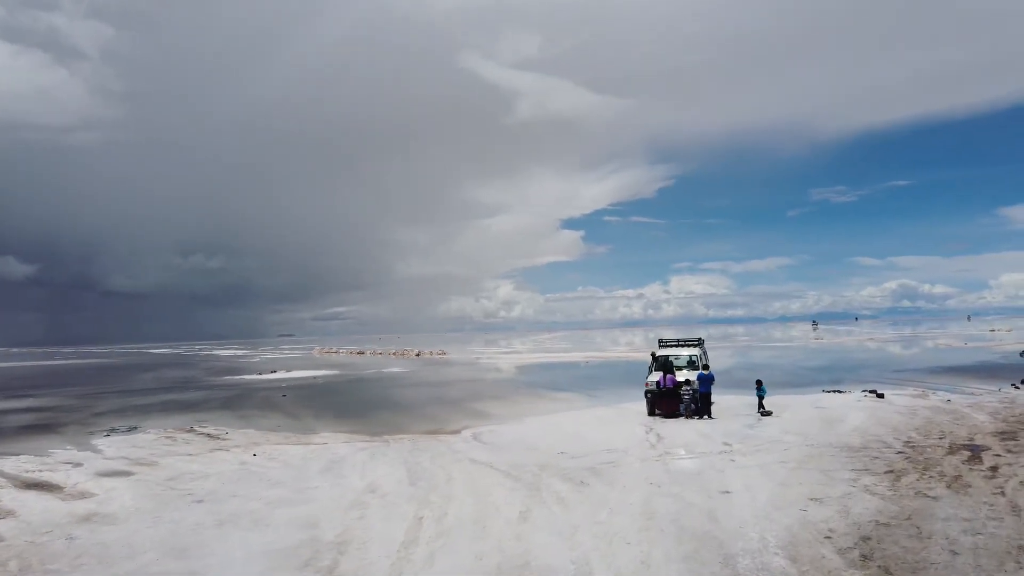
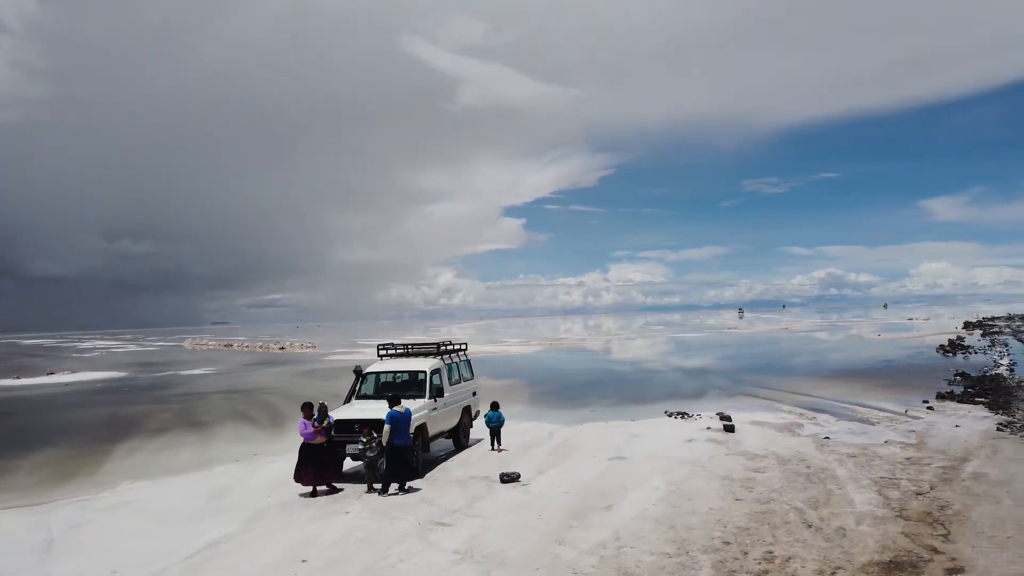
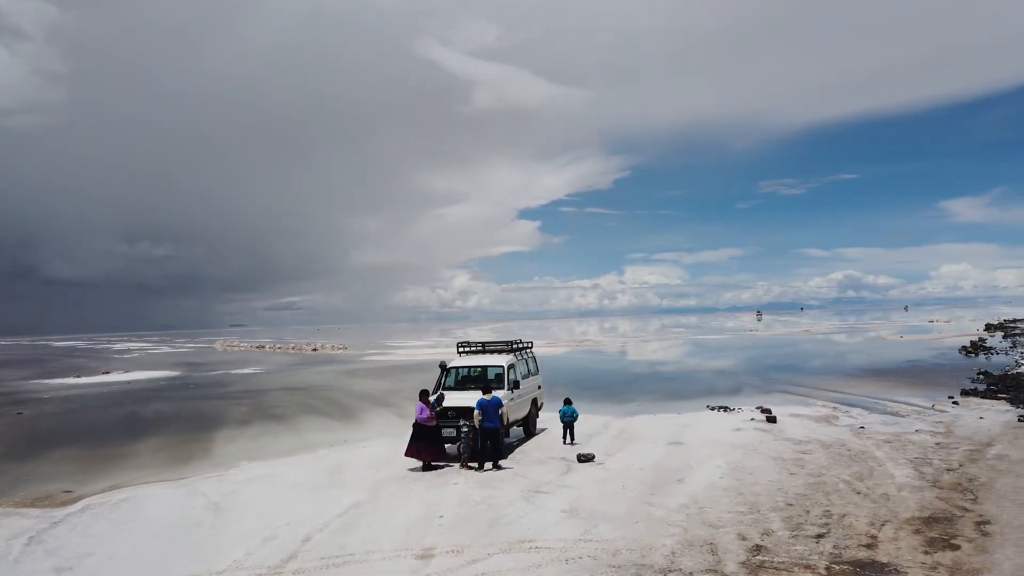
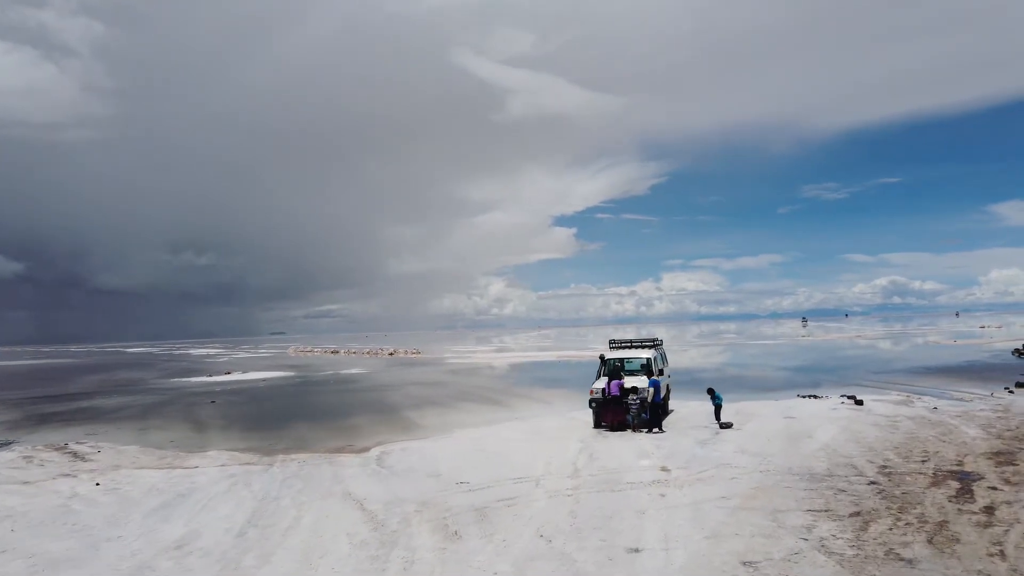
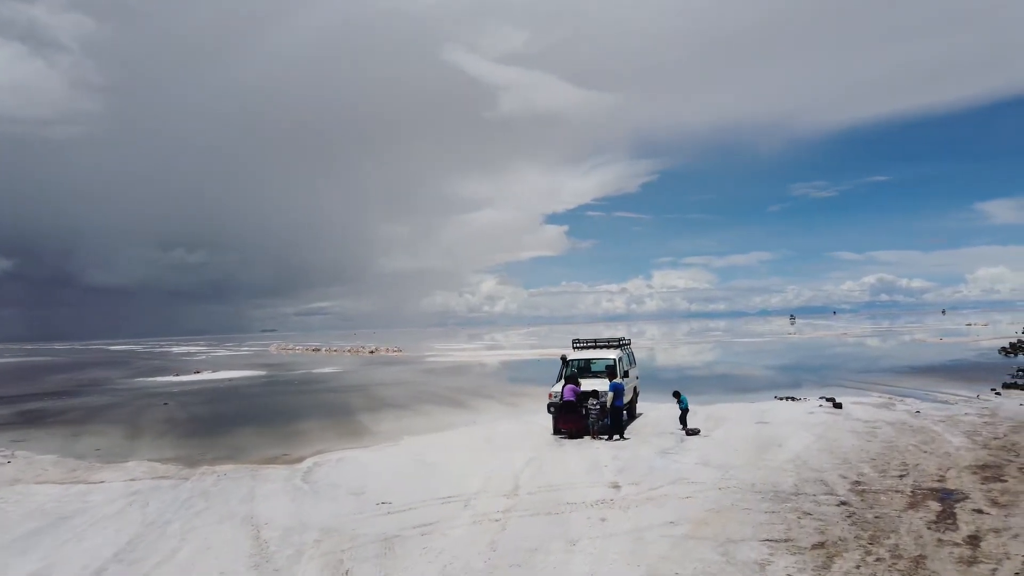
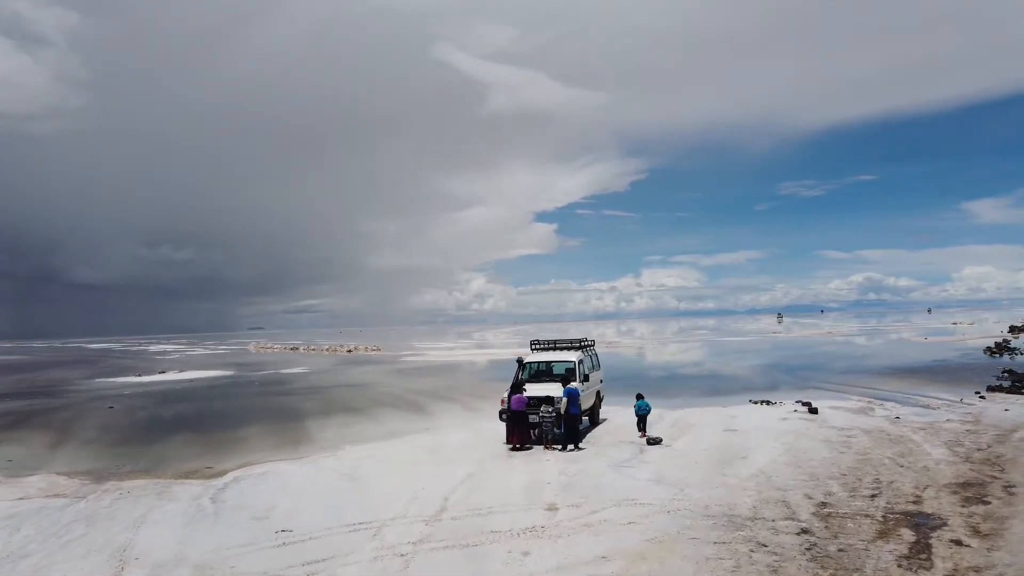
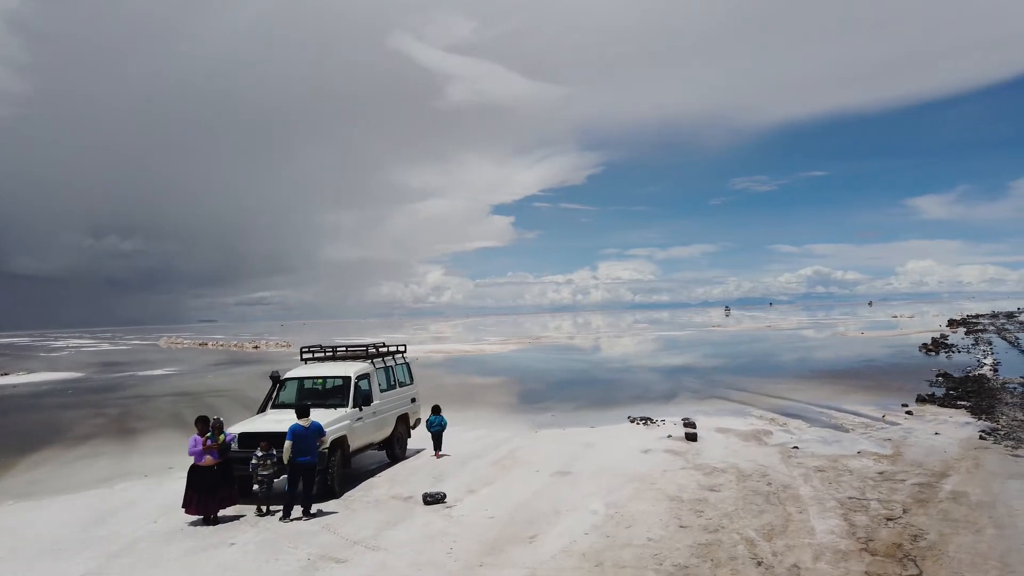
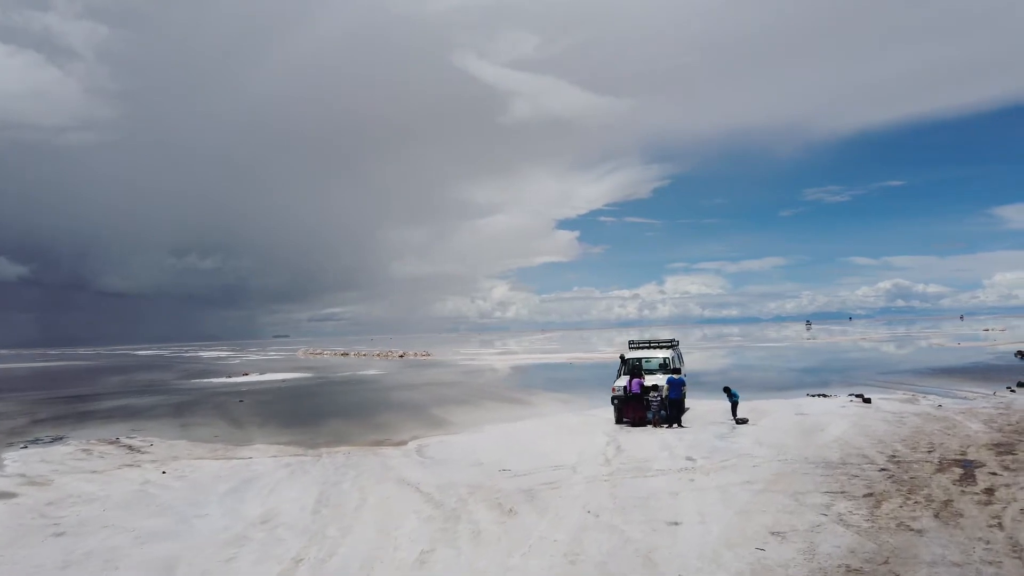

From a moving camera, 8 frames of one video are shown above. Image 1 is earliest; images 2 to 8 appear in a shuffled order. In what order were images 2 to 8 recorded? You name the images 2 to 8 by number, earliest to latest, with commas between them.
8, 4, 5, 6, 3, 2, 7
